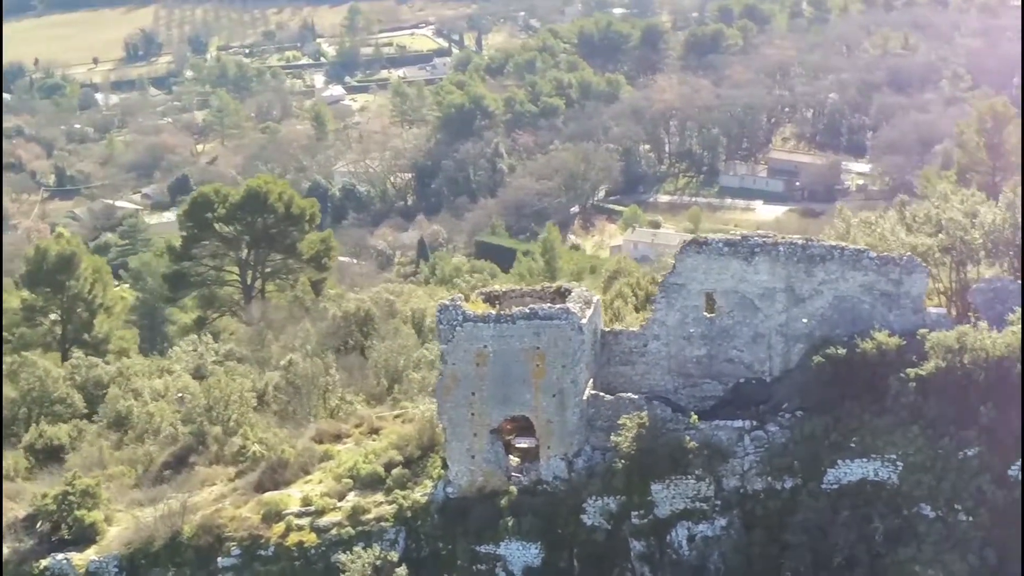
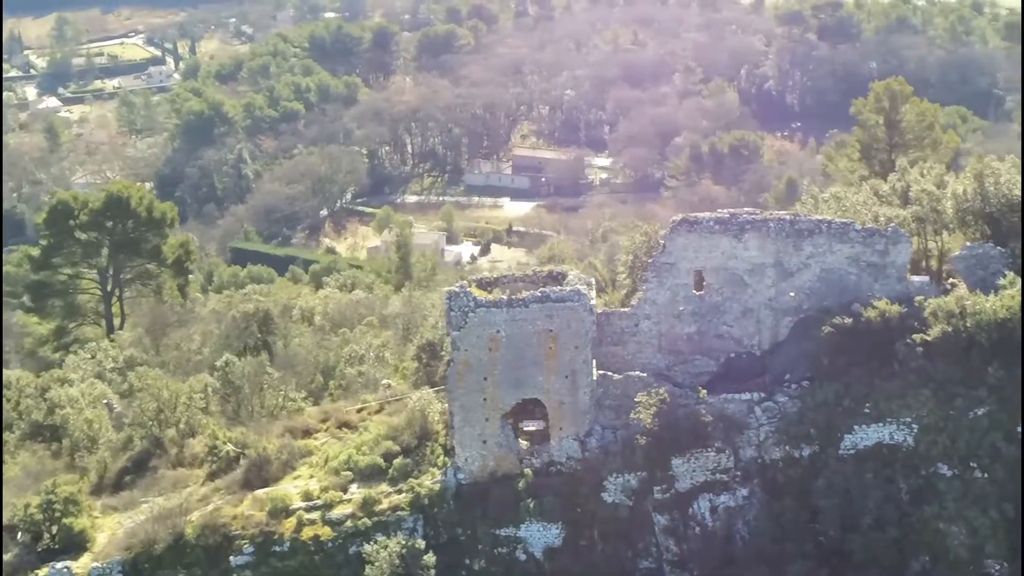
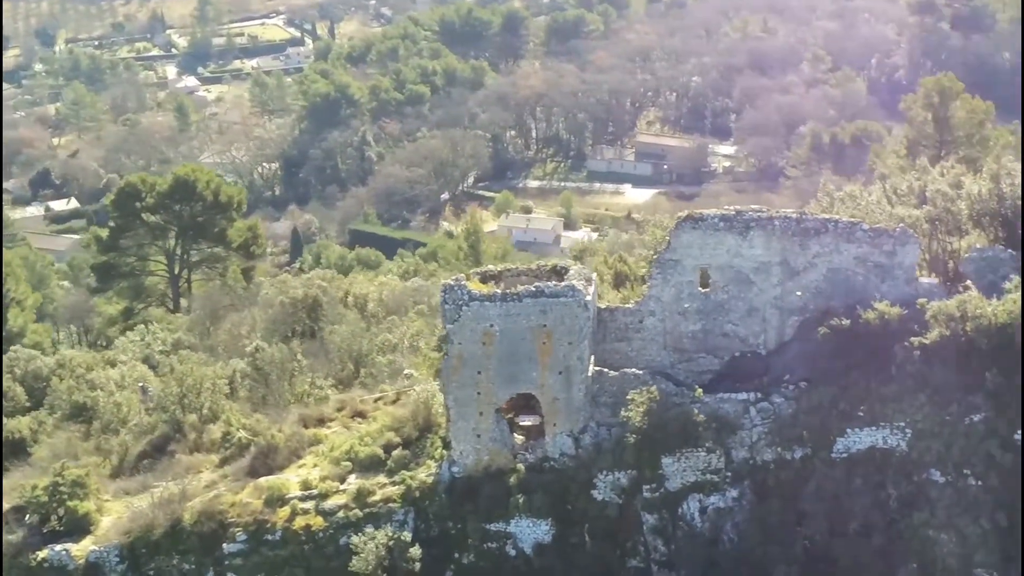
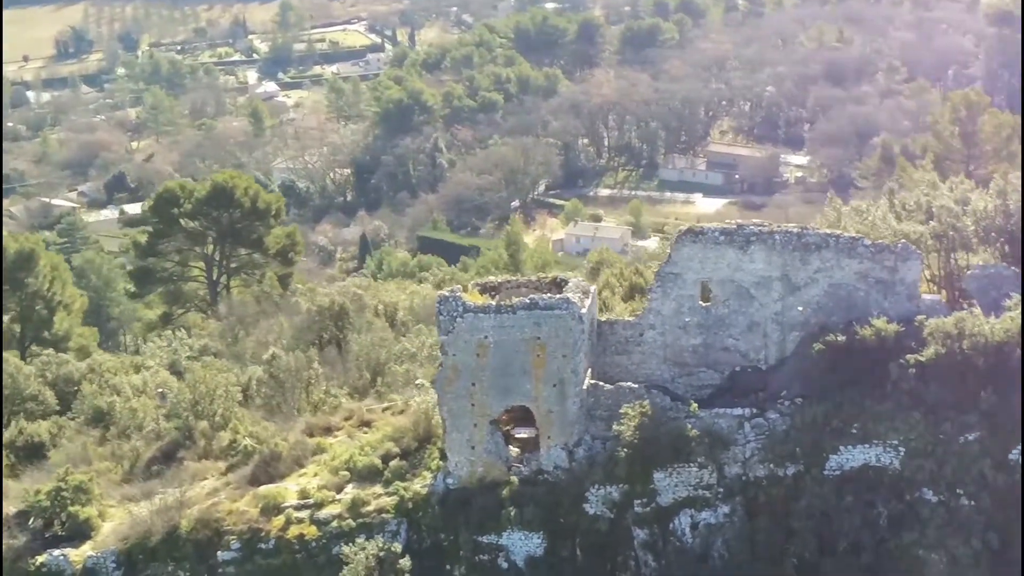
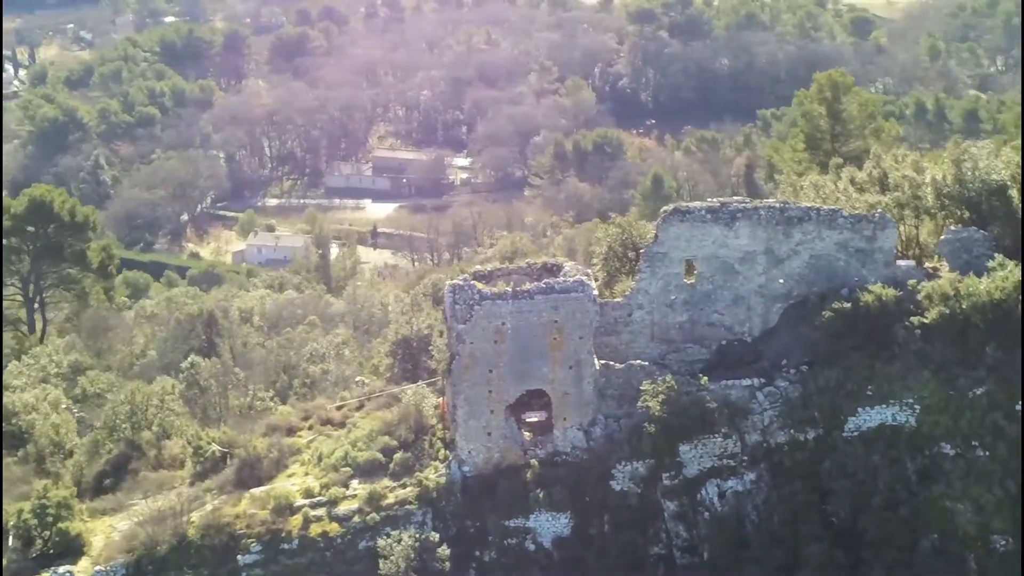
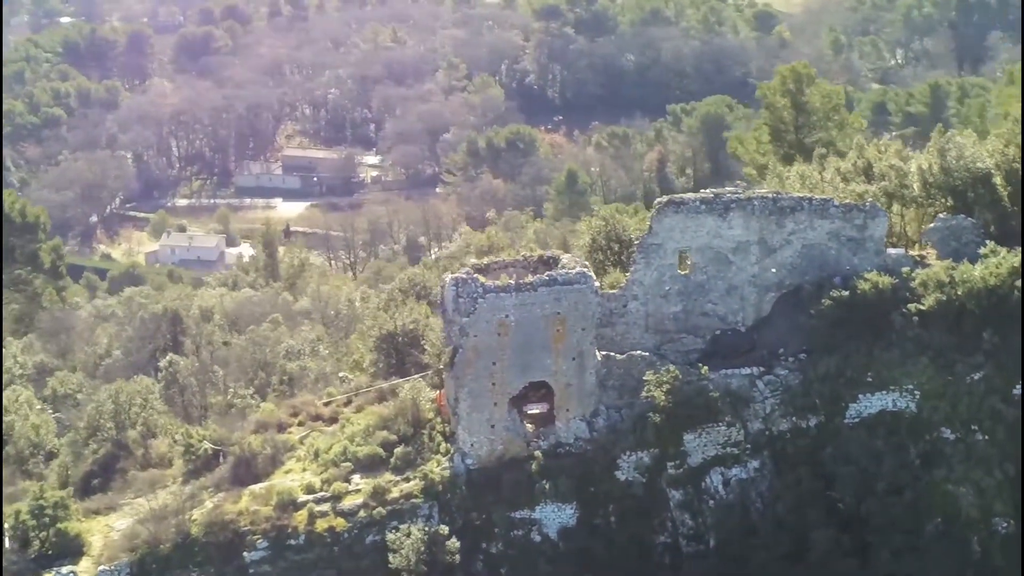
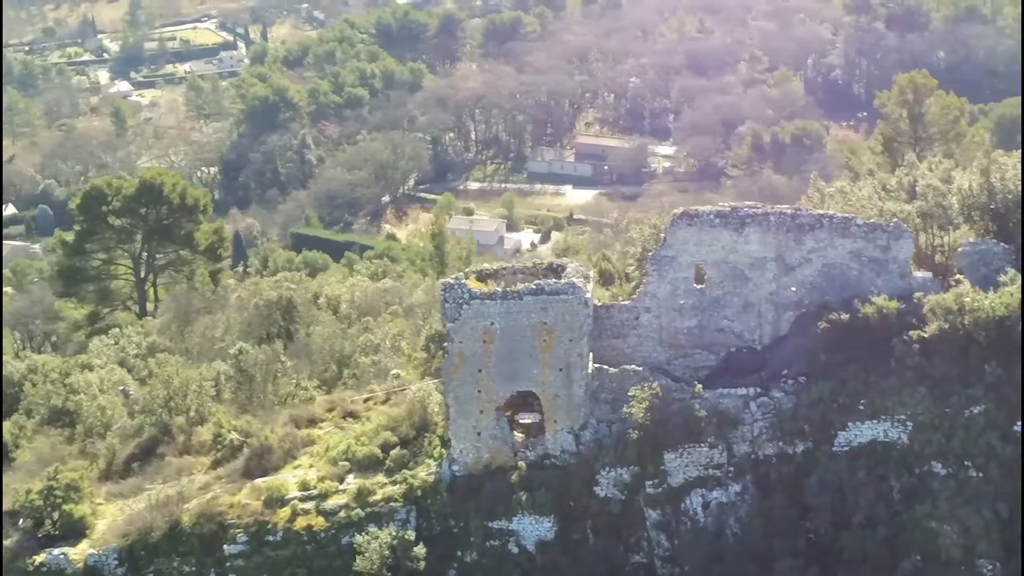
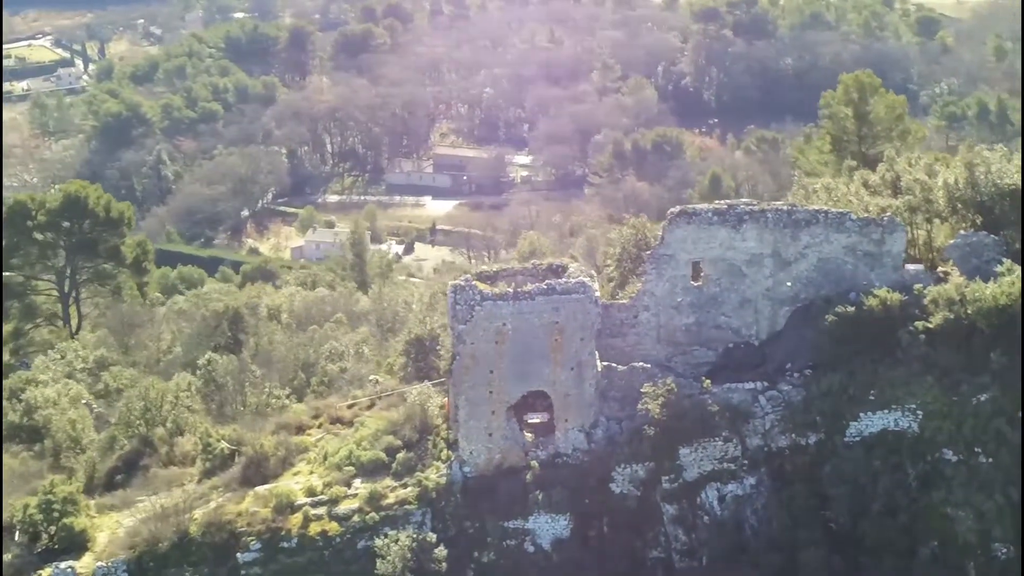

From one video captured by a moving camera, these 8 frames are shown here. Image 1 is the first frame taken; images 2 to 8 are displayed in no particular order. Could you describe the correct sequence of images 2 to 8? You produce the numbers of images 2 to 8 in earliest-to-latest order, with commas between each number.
4, 3, 7, 2, 8, 5, 6
